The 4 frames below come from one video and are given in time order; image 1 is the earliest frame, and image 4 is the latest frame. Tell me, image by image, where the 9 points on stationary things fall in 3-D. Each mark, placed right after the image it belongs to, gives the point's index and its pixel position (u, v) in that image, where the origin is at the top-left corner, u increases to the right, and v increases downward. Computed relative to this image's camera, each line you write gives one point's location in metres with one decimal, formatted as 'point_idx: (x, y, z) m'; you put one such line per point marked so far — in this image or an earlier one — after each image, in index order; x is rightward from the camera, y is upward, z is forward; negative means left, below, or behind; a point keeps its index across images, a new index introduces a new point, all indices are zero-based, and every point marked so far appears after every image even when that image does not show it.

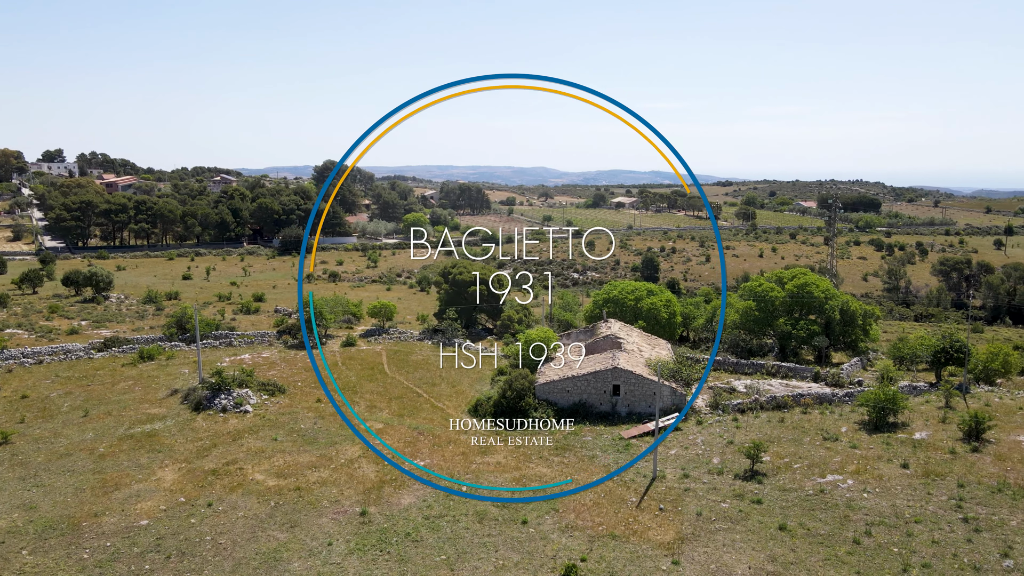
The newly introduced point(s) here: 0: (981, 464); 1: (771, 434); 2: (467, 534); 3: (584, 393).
0: (+8.9, -3.4, +13.8) m
1: (+5.6, -3.1, +15.7) m
2: (-0.7, -4.0, +11.9) m
3: (+1.9, -2.5, +17.4) m
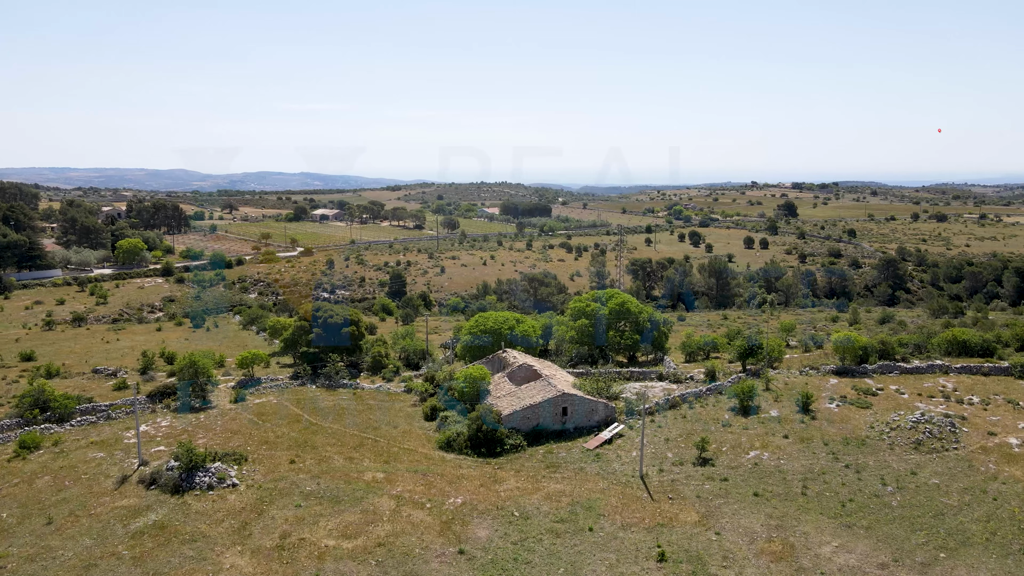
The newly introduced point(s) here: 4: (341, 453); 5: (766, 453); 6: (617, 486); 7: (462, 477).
0: (+8.8, -3.9, +20.5) m
1: (+5.0, -4.0, +20.8) m
2: (+1.0, -5.2, +14.7) m
3: (+0.8, -3.7, +20.8) m
4: (-4.6, -4.4, +19.5) m
5: (+6.6, -4.3, +19.0) m
6: (+2.5, -4.7, +17.4) m
7: (-1.1, -4.7, +17.9) m
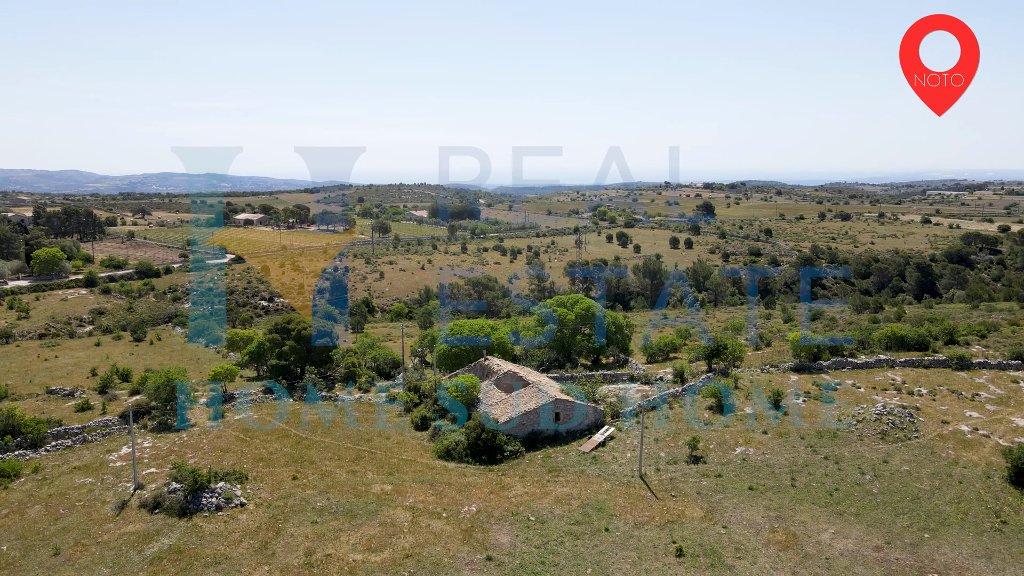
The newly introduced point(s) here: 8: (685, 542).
0: (+8.6, -4.1, +22.0) m
1: (+4.8, -4.2, +21.8) m
2: (+1.5, -5.5, +15.3) m
3: (+0.7, -4.0, +21.3) m
4: (-4.6, -4.8, +19.5) m
5: (+6.6, -4.4, +20.2) m
6: (+2.7, -4.9, +18.2) m
7: (-1.0, -5.0, +18.3) m
8: (+3.7, -5.4, +15.5) m
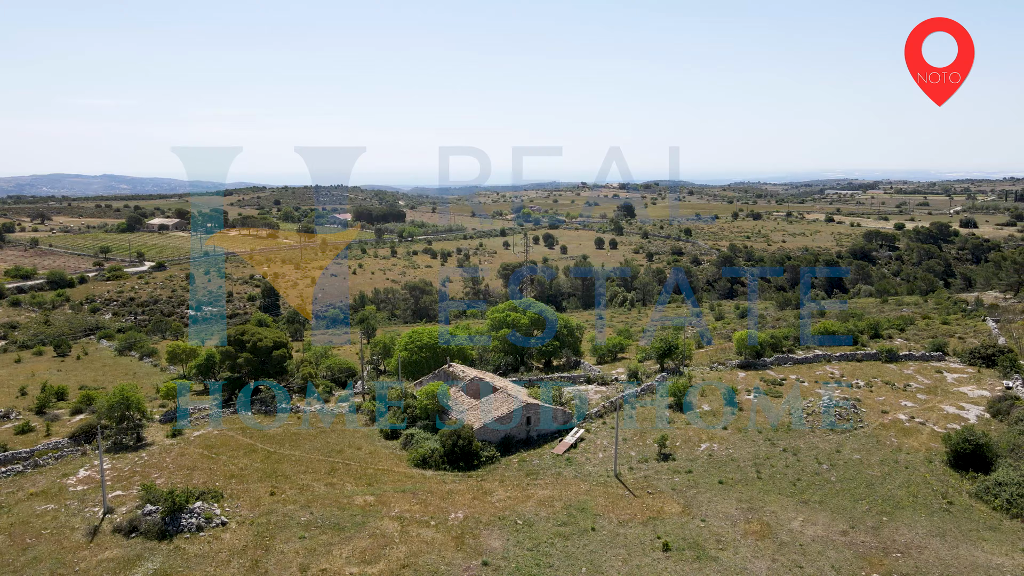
0: (+7.6, -4.1, +23.2) m
1: (+3.9, -4.3, +22.6) m
2: (+1.3, -5.6, +15.8) m
3: (-0.2, -4.2, +21.7) m
4: (-5.1, -5.1, +19.4) m
5: (+5.9, -4.5, +21.2) m
6: (+2.2, -5.1, +18.8) m
7: (-1.4, -5.2, +18.5) m
8: (+3.5, -5.5, +16.3) m
